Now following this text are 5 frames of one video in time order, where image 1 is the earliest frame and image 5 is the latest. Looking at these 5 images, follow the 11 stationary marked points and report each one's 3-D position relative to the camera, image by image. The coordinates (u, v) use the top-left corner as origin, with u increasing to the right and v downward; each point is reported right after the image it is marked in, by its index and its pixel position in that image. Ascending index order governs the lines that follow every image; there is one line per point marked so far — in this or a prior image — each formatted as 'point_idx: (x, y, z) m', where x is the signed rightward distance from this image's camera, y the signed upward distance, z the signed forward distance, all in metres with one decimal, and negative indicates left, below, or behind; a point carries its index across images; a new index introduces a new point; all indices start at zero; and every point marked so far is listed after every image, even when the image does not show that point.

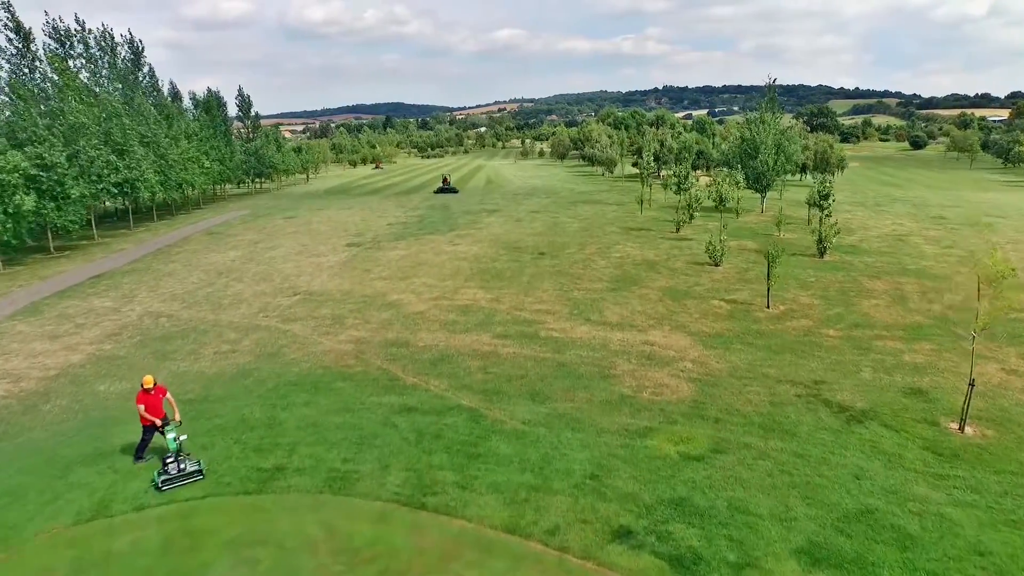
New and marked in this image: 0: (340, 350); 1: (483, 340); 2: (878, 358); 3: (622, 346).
0: (-5.3, -1.9, +19.4) m
1: (-0.9, -1.7, +19.5) m
2: (+10.5, -2.0, +17.9) m
3: (+3.3, -1.8, +18.9) m
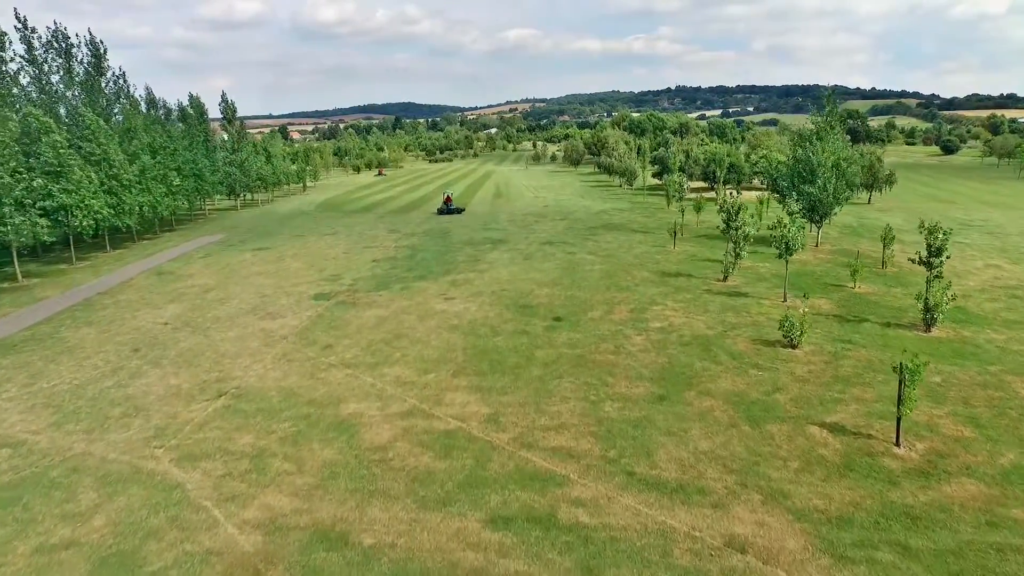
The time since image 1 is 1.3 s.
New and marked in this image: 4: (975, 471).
0: (-5.3, -5.0, +12.0) m
1: (-0.9, -4.8, +12.0) m
2: (+10.5, -5.1, +10.3) m
3: (+3.4, -4.9, +11.4) m
4: (+10.4, -4.2, +14.1) m
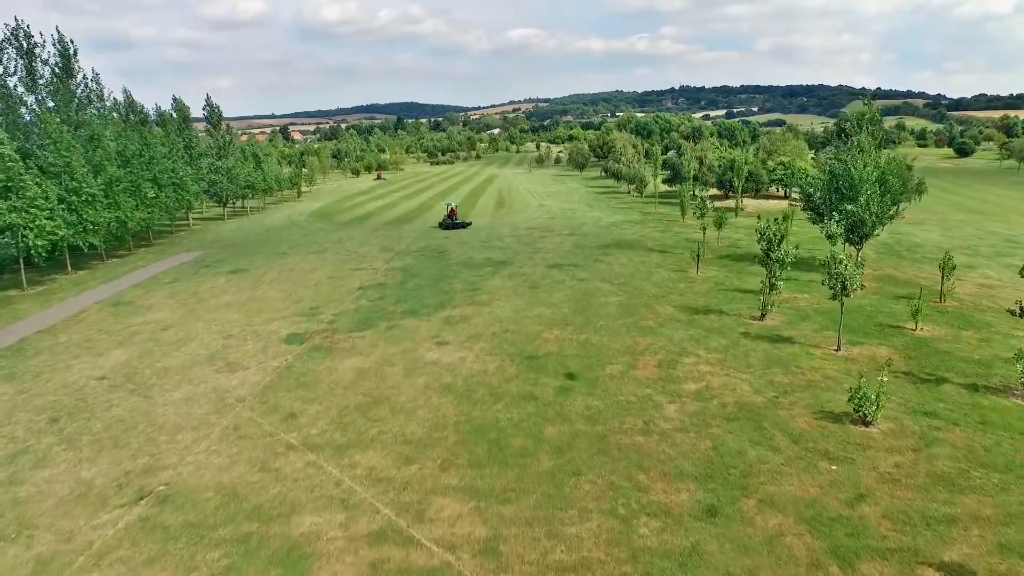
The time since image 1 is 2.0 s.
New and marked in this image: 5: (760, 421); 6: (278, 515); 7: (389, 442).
0: (-5.2, -6.7, +7.7) m
1: (-0.8, -6.6, +7.7) m
2: (+10.5, -6.9, +5.9) m
3: (+3.4, -6.7, +7.1) m
4: (+10.5, -5.9, +9.7) m
5: (+7.1, -3.8, +18.1) m
6: (-5.3, -5.2, +14.2) m
7: (-3.4, -4.2, +17.5) m
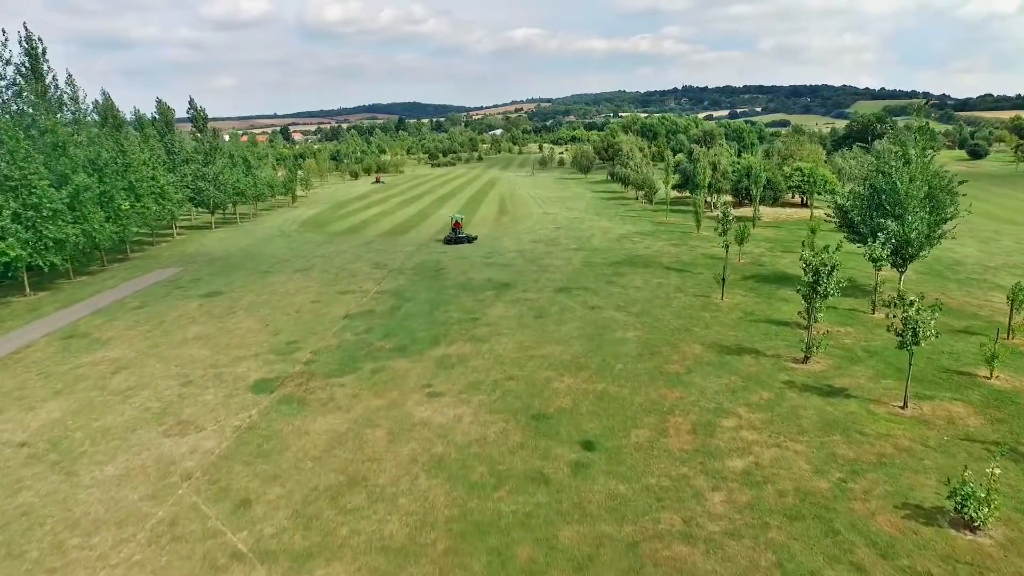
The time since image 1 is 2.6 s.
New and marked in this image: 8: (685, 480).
0: (-5.1, -8.2, +3.9) m
1: (-0.7, -8.0, +3.9) m
2: (+10.6, -8.4, +2.1) m
3: (+3.5, -8.1, +3.3) m
4: (+10.6, -7.4, +5.9) m
5: (+7.3, -5.2, +14.3) m
6: (-5.2, -6.6, +10.5) m
7: (-3.3, -5.7, +13.7) m
8: (+4.4, -4.8, +16.1) m
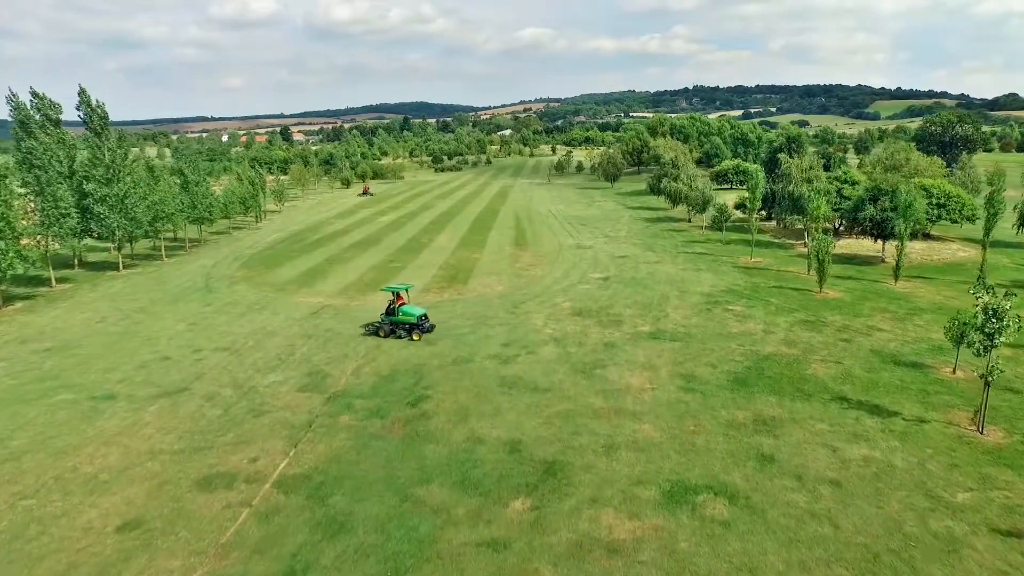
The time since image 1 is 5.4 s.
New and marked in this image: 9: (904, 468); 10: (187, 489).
0: (-4.1, -13.4, -15.3) m
1: (+0.3, -13.2, -15.3) m
2: (+11.6, -13.6, -17.3) m
3: (+4.5, -13.4, -16.0) m
4: (+11.6, -12.6, -13.5) m
5: (+8.4, -10.5, -5.1) m
6: (-4.1, -11.8, -8.7) m
7: (-2.2, -10.9, -5.5) m
8: (+5.6, -10.0, -3.2) m
9: (+10.8, -5.0, +17.3) m
10: (-8.9, -5.5, +17.1) m
